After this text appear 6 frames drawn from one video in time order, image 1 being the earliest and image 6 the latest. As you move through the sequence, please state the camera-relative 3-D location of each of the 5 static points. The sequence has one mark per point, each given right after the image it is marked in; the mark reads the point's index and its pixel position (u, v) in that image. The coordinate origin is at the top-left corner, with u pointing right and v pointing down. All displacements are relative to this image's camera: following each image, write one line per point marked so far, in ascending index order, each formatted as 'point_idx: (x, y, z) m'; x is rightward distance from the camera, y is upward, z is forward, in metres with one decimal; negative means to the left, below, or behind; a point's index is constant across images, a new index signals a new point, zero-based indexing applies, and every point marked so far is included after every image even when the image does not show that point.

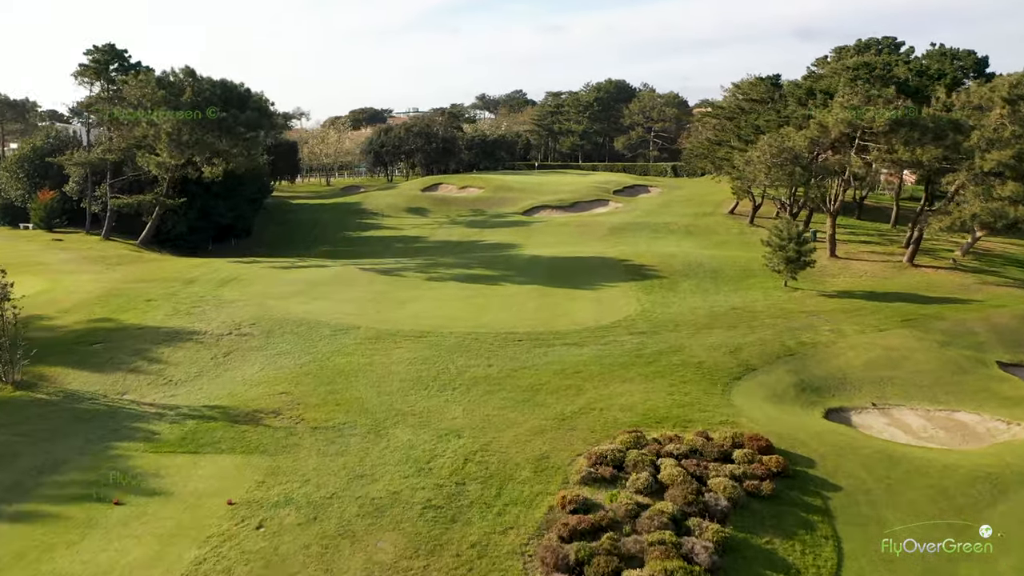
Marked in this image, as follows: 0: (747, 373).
0: (+6.8, -2.5, +18.2) m
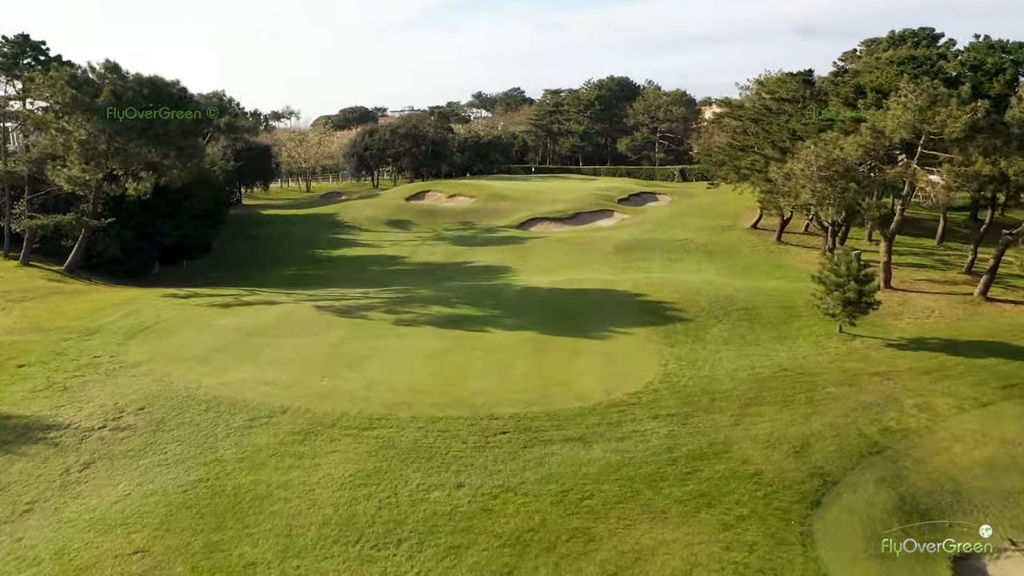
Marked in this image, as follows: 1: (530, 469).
0: (+6.4, -4.1, +12.8) m
1: (+0.4, -3.7, +13.0) m
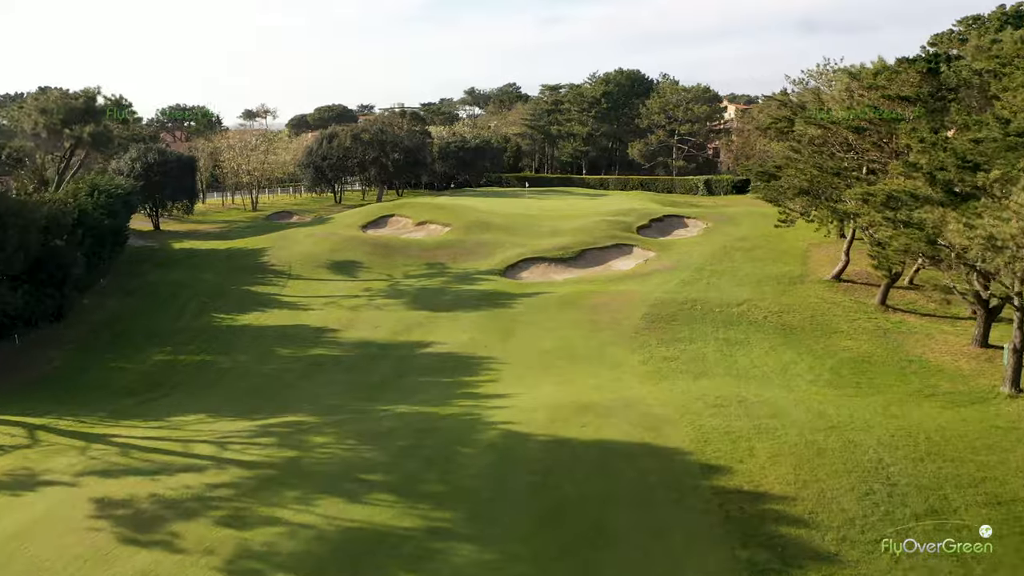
0: (+5.6, -7.8, +1.0) m
1: (-0.4, -7.3, +1.2) m
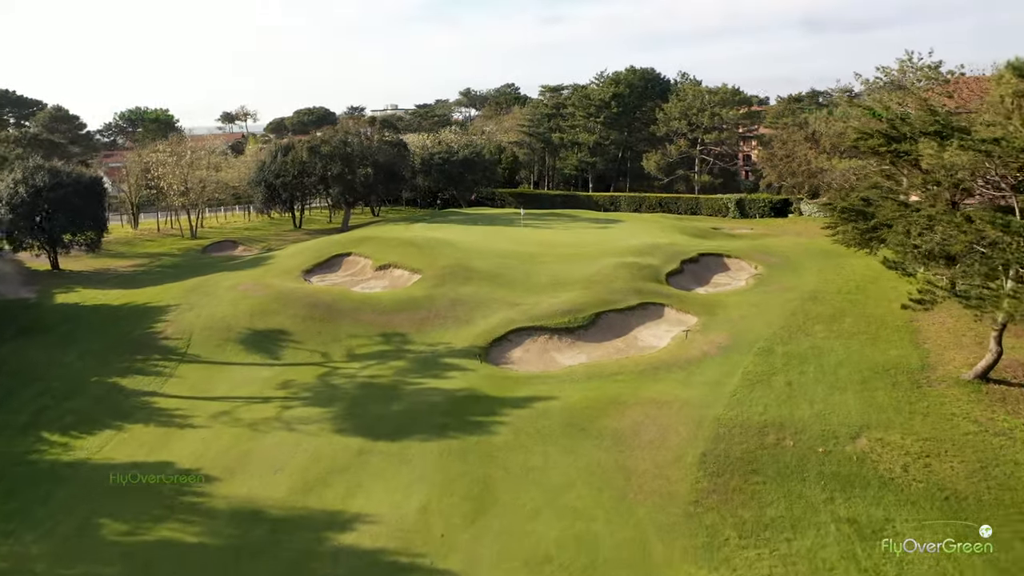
0: (+5.1, -10.9, -8.6) m
1: (-0.9, -10.5, -8.4) m
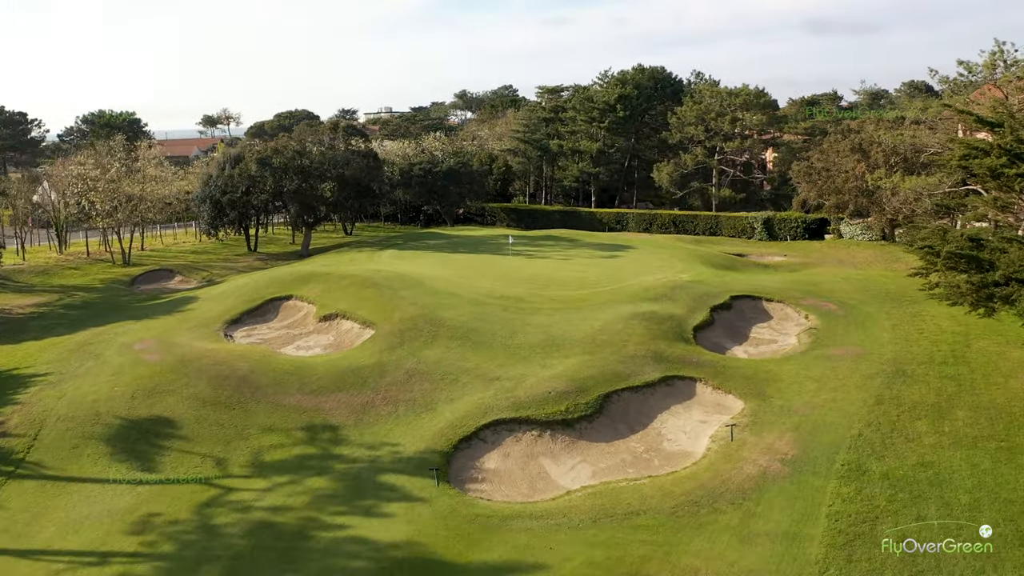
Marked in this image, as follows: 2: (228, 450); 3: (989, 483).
0: (+4.3, -13.0, -15.6) m
1: (-1.7, -12.5, -15.4) m
2: (-7.6, -4.3, +17.1) m
3: (+10.7, -4.3, +14.3) m
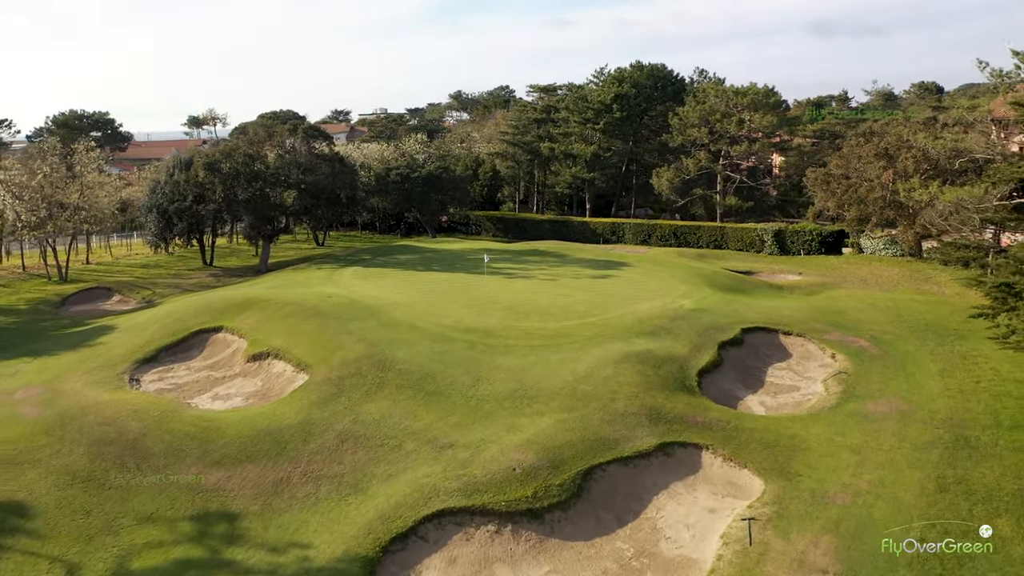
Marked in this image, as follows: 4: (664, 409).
0: (+3.1, -13.9, -19.7) m
1: (-2.8, -13.5, -19.5) m
2: (-8.7, -5.3, +13.1) m
3: (+9.6, -5.3, +10.2) m
4: (+4.1, -3.2, +17.0) m
